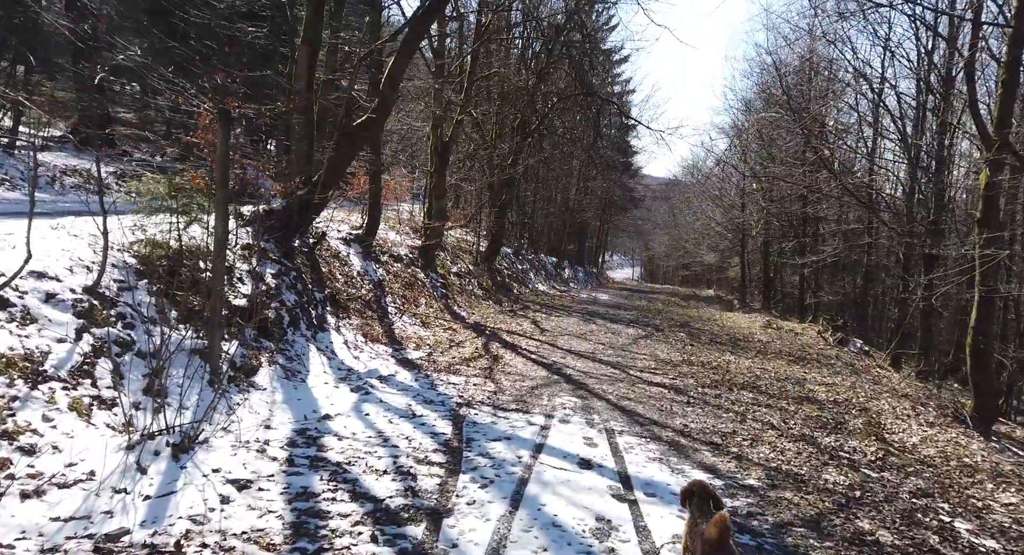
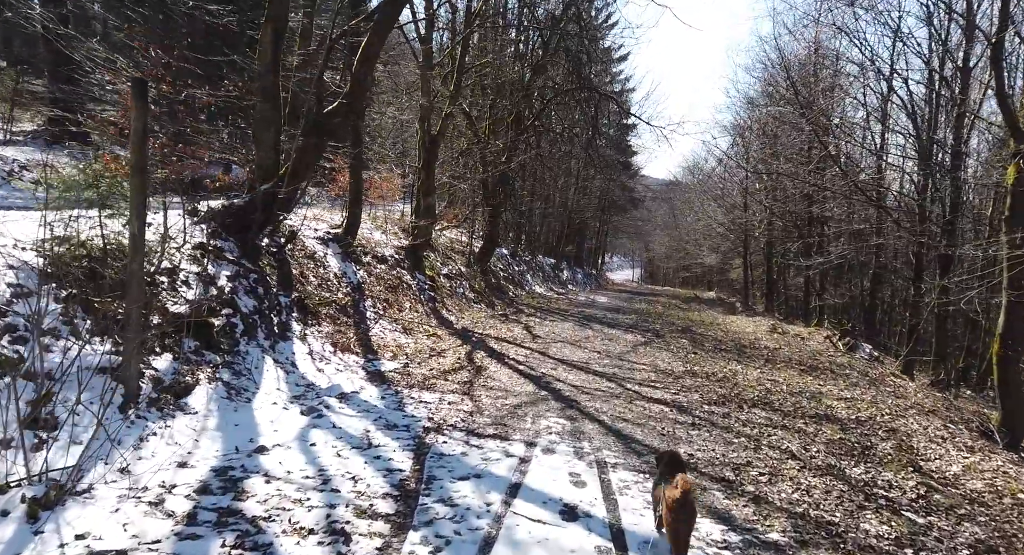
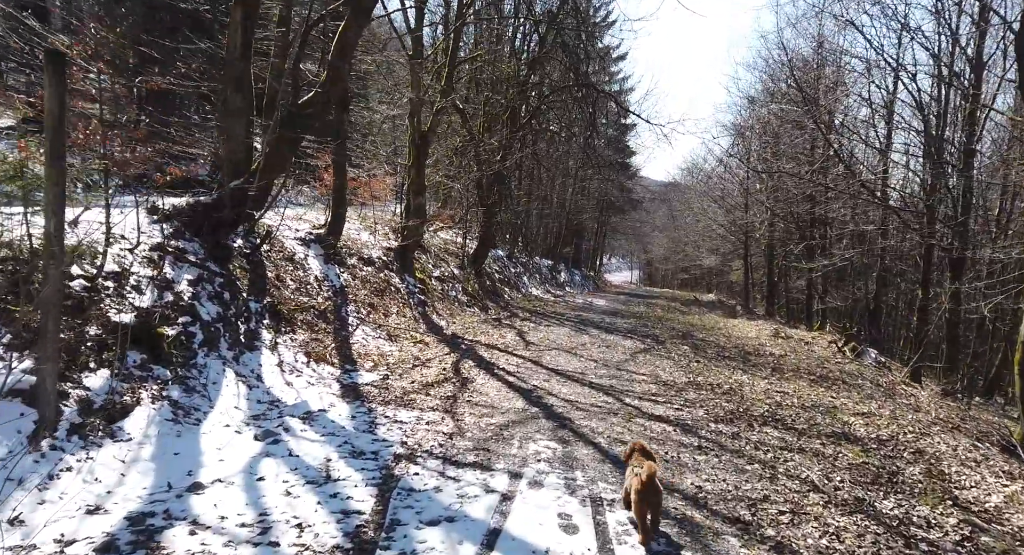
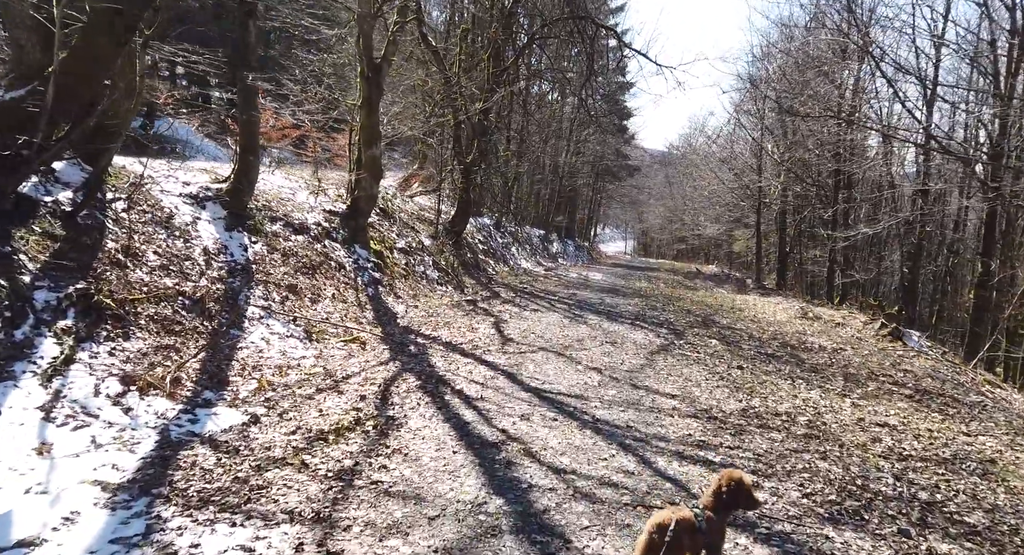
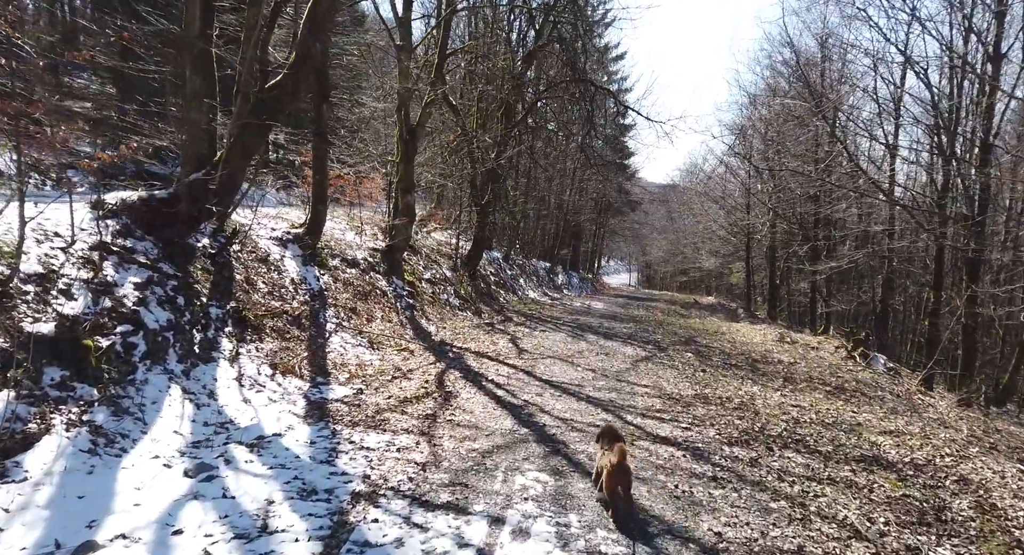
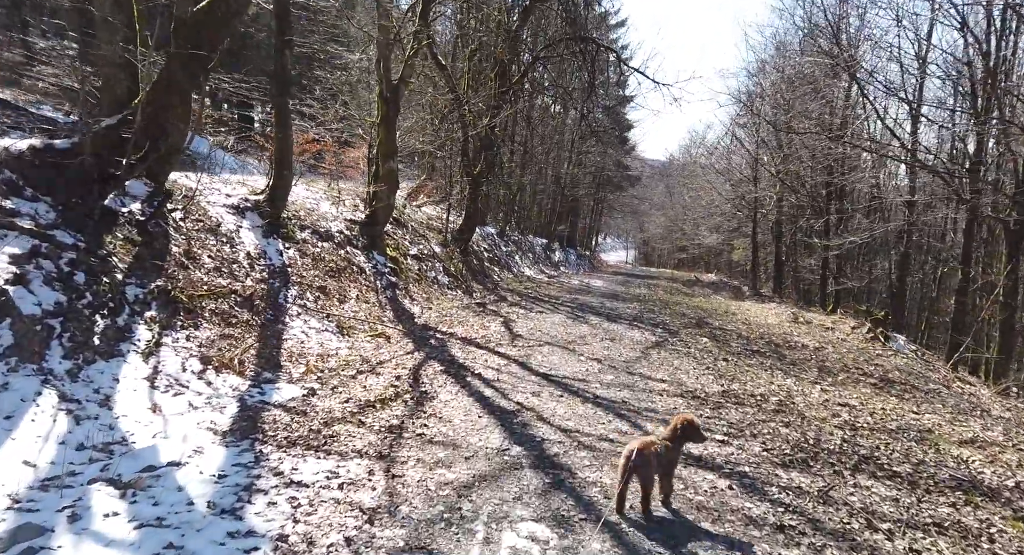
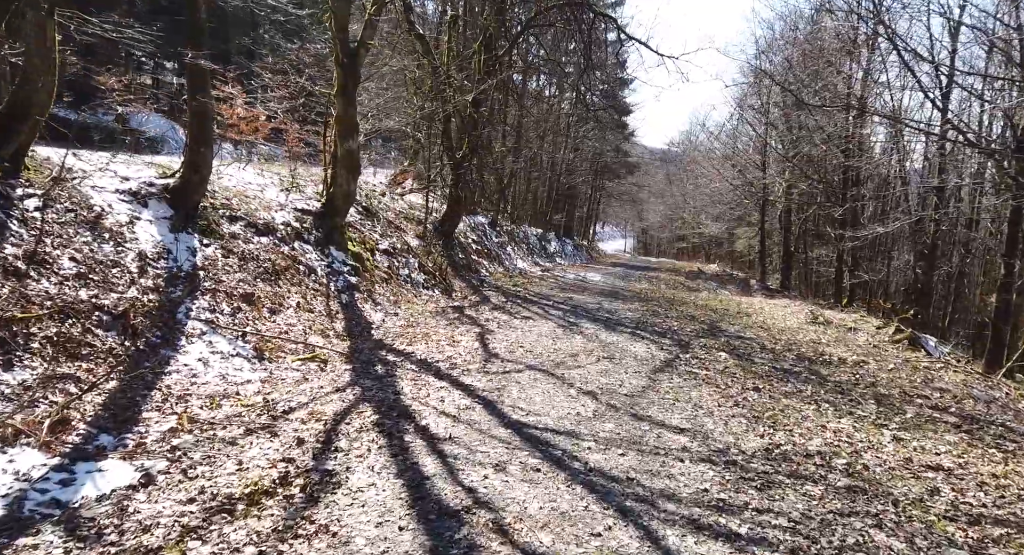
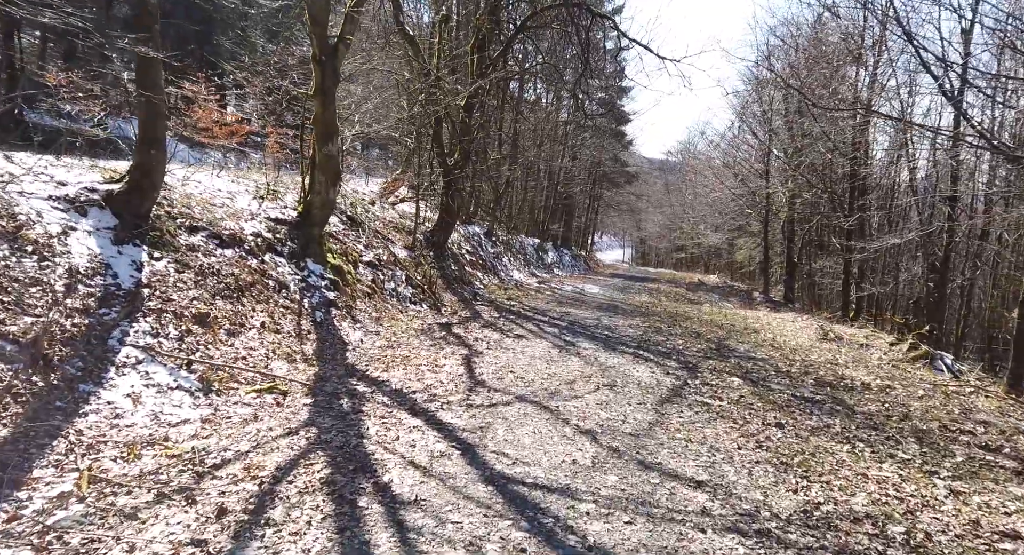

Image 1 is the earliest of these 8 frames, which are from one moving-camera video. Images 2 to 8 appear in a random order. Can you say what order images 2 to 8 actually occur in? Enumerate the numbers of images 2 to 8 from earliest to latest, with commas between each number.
2, 3, 5, 6, 4, 7, 8
